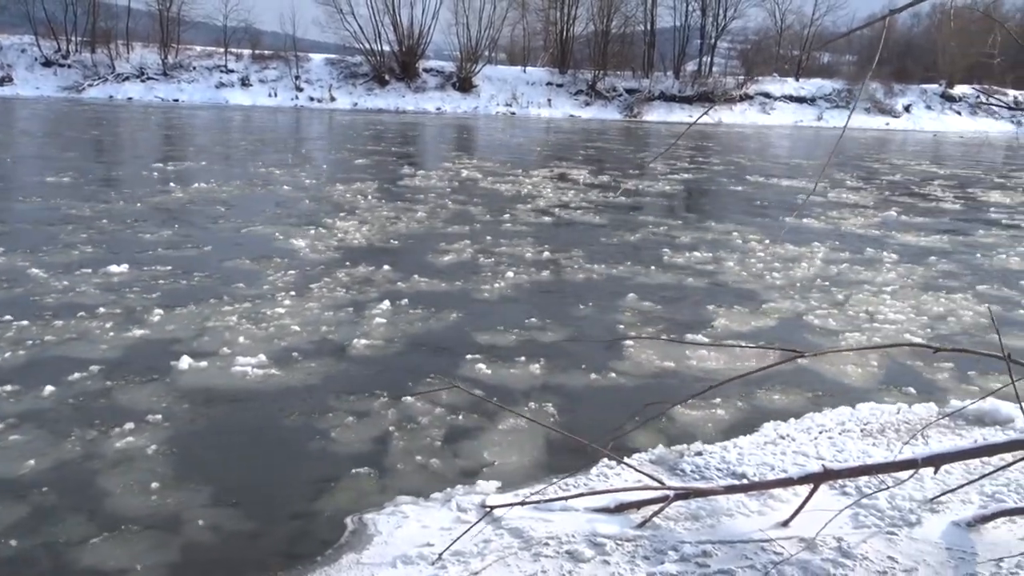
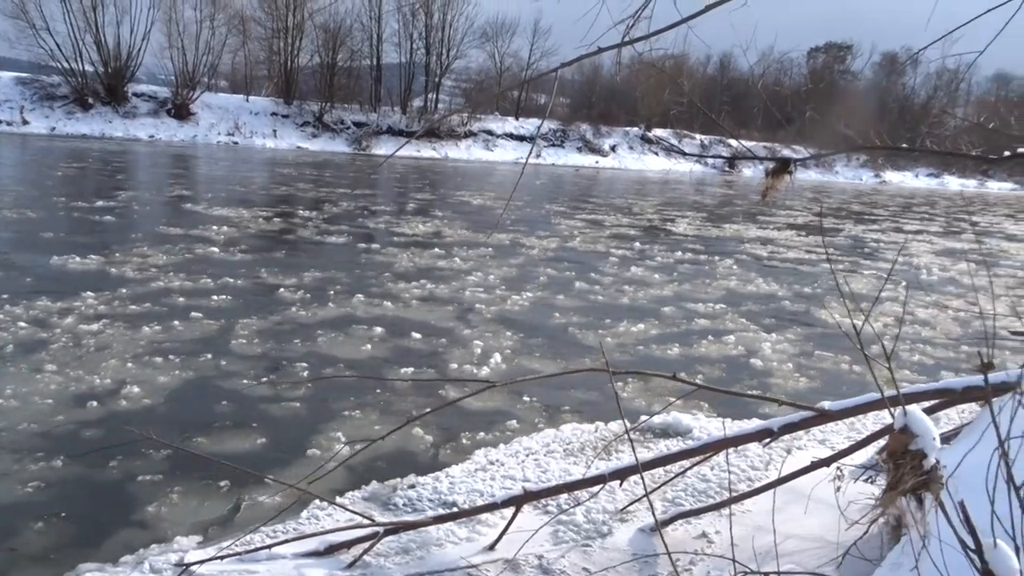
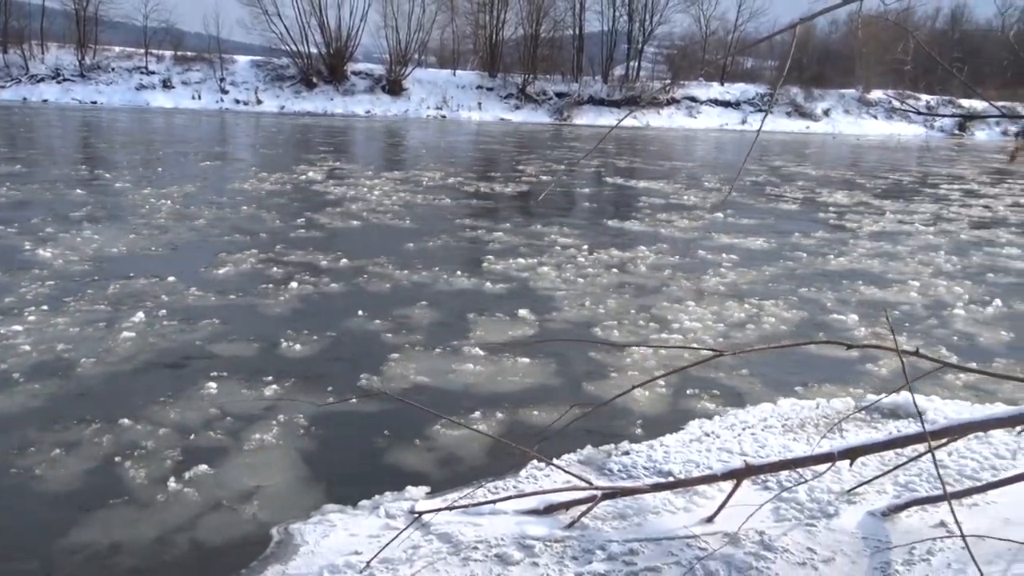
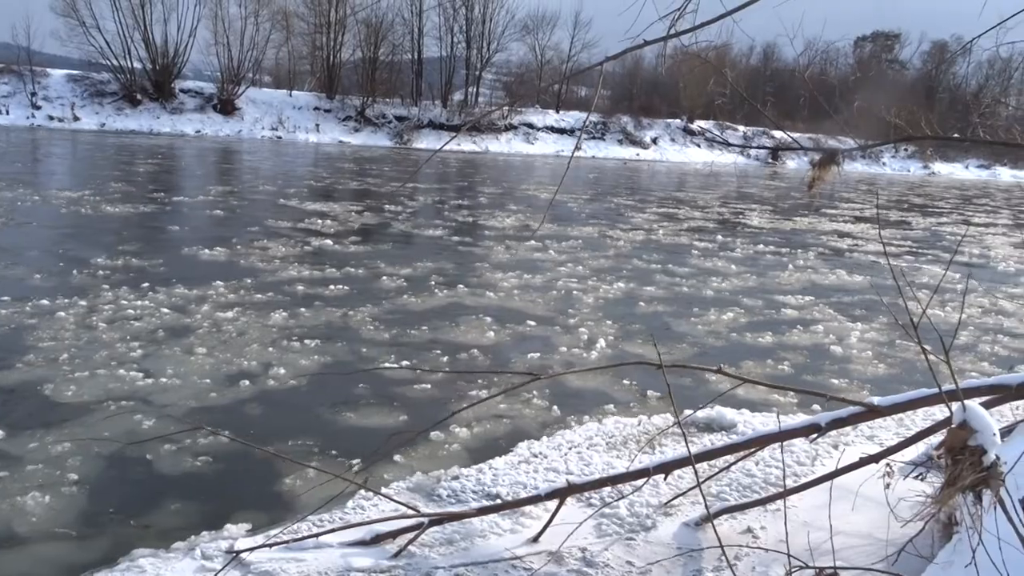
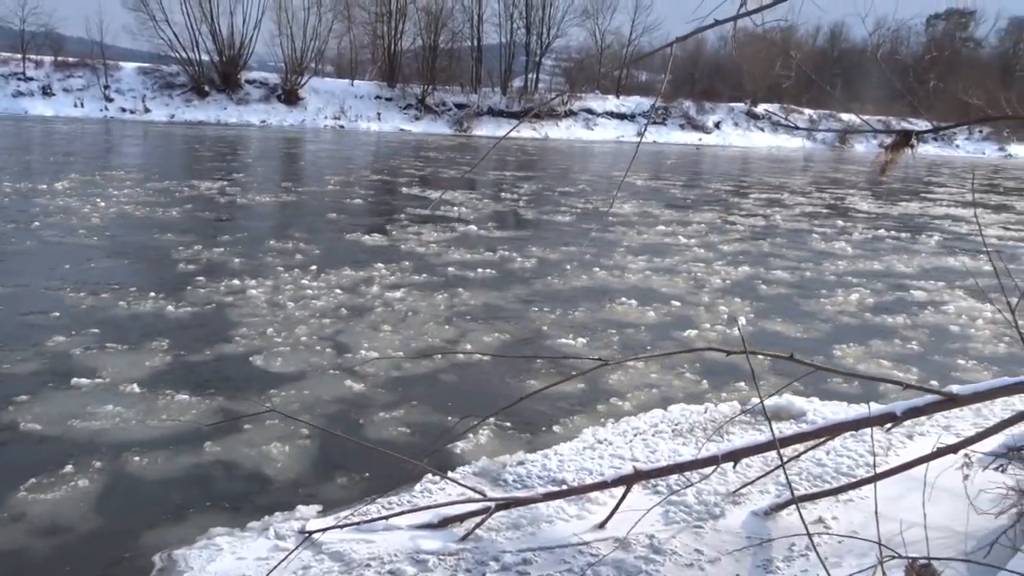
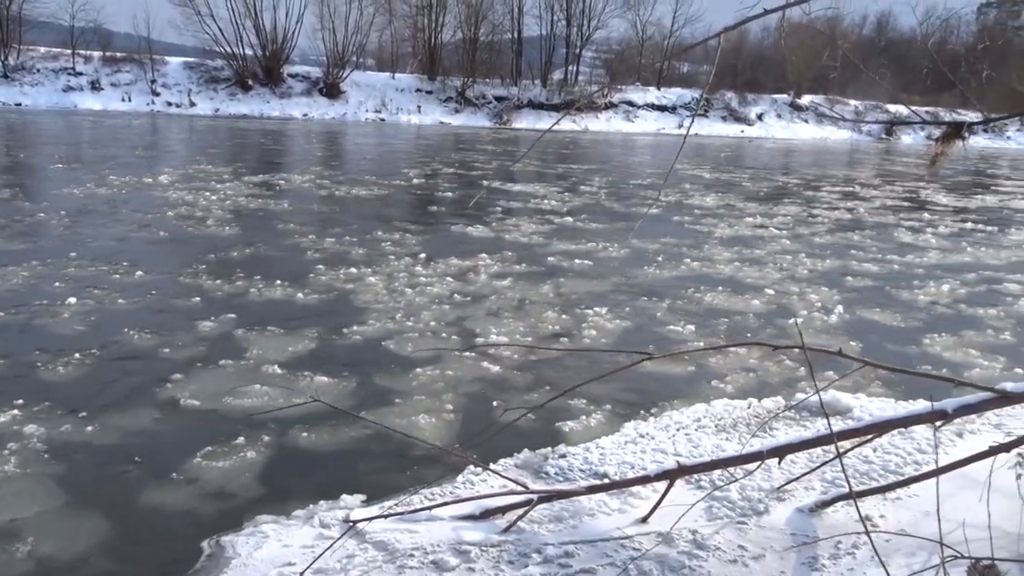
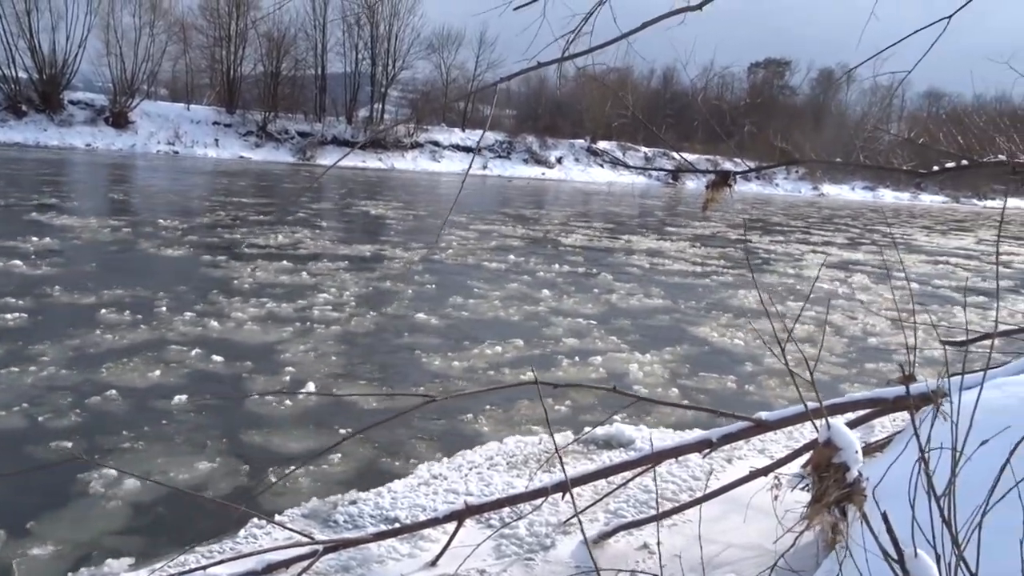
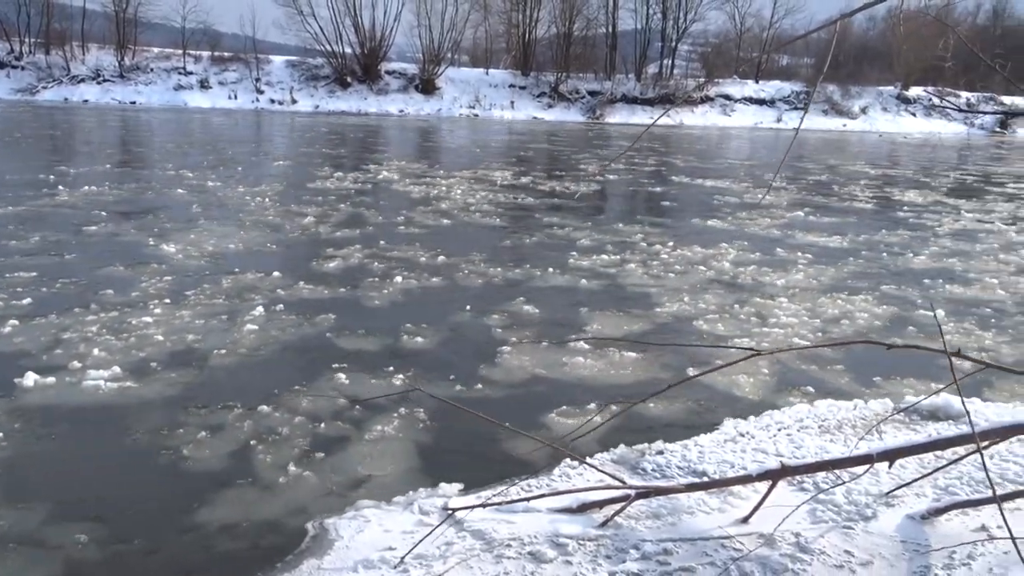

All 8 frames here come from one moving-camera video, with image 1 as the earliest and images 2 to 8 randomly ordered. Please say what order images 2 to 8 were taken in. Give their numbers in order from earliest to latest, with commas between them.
8, 3, 6, 5, 4, 2, 7
